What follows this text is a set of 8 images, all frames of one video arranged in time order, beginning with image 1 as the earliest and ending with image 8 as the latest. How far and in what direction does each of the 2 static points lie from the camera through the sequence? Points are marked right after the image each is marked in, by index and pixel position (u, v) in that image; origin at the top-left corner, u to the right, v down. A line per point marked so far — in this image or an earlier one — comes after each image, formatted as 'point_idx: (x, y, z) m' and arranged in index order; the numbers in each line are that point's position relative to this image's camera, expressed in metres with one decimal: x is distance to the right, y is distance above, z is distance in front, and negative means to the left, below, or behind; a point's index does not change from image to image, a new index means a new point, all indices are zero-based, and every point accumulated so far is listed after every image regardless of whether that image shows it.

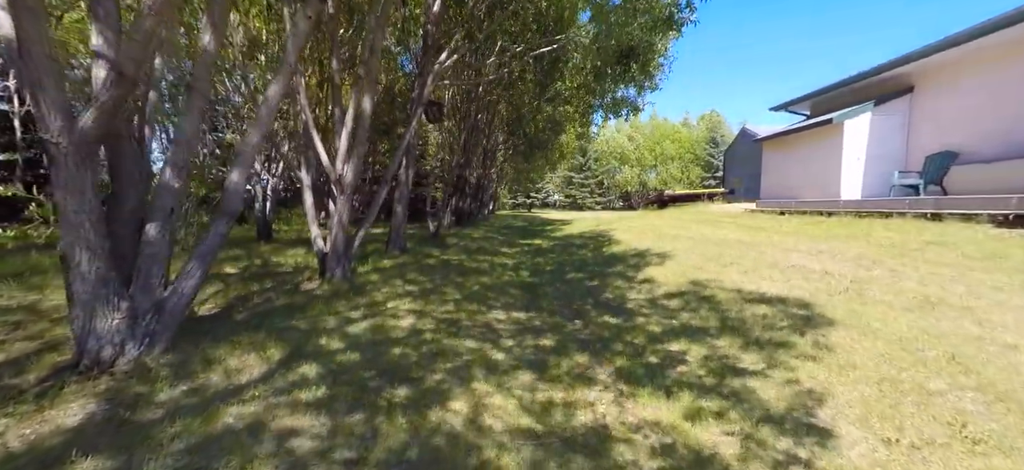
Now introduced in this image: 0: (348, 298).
0: (-1.8, -0.7, +4.6) m
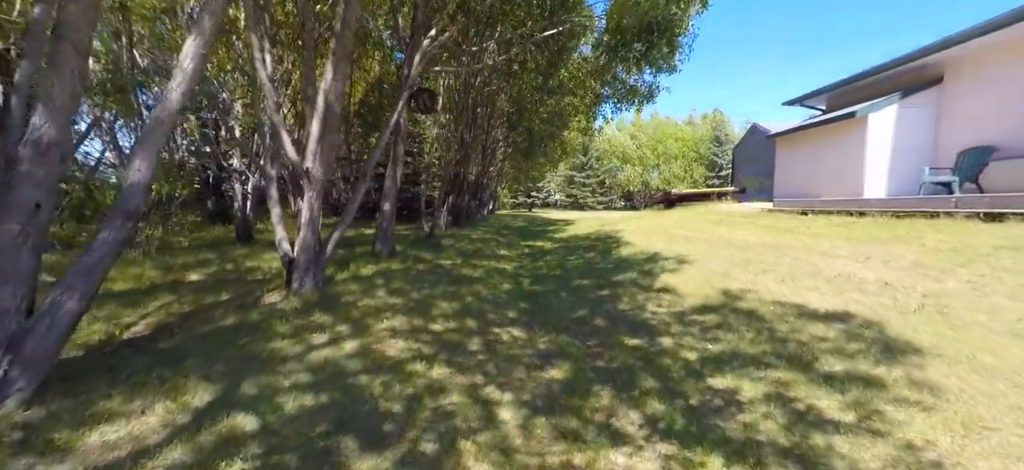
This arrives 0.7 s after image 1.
0: (-1.8, -0.7, +3.8) m
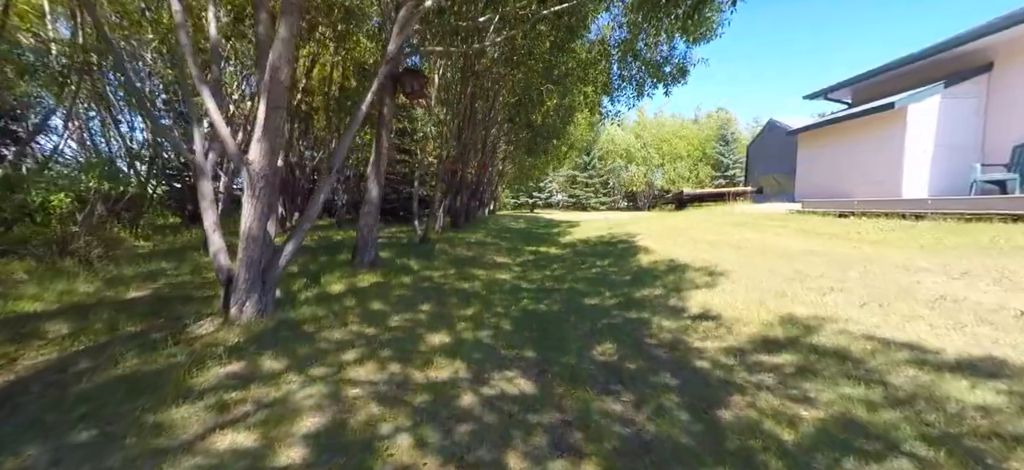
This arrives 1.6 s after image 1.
0: (-1.7, -0.8, +2.8) m
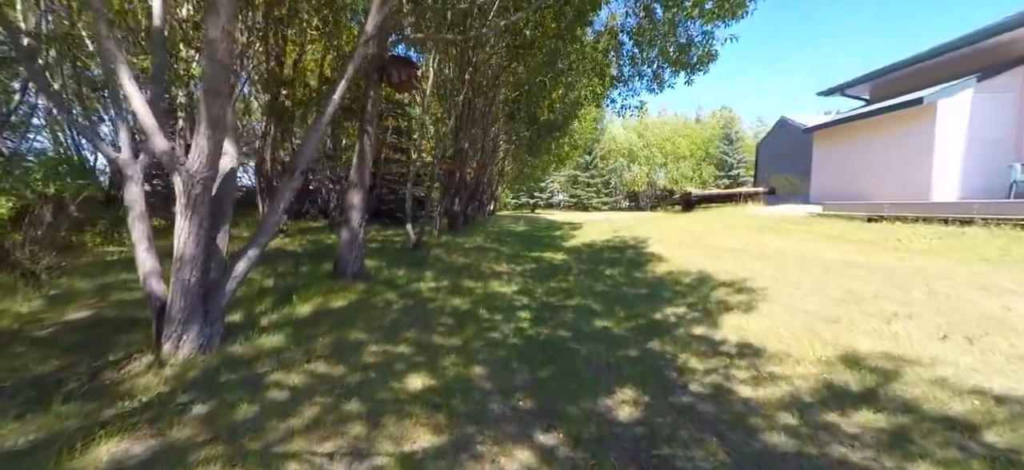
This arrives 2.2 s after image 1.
0: (-1.7, -0.9, +2.2) m
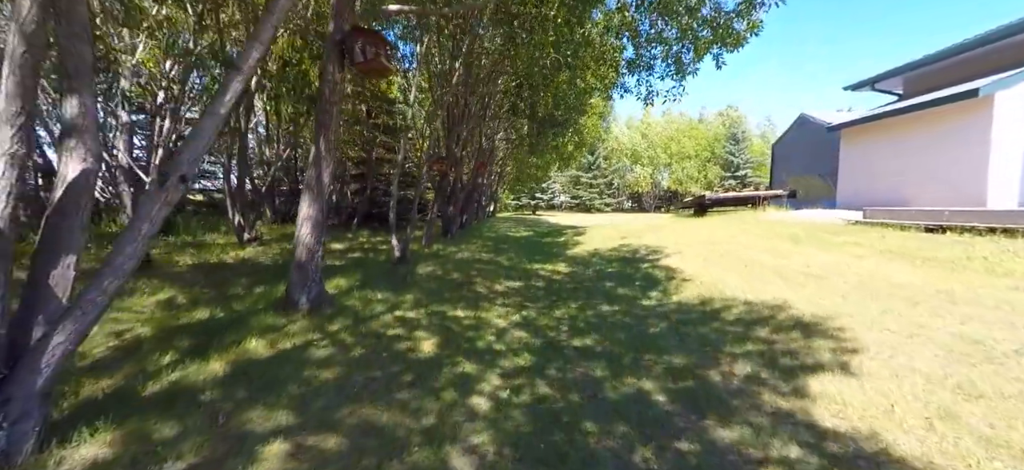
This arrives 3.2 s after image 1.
0: (-1.8, -1.1, +1.1) m
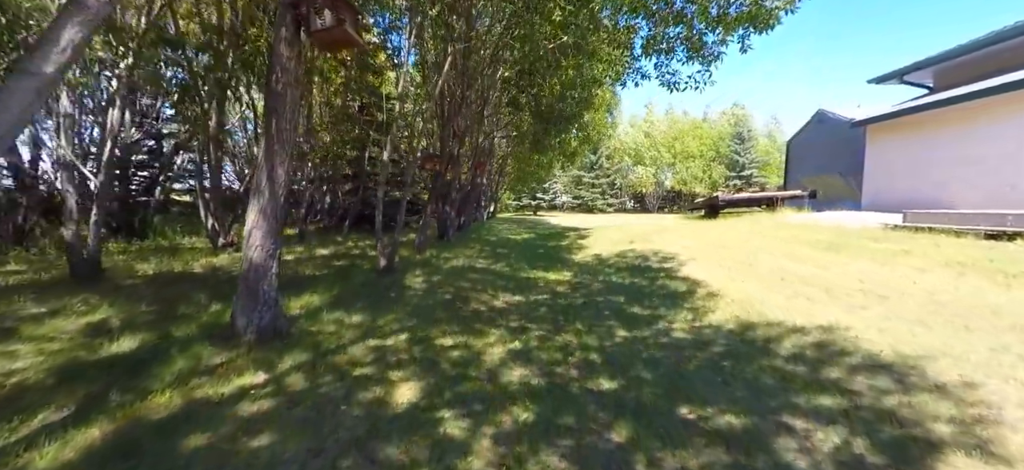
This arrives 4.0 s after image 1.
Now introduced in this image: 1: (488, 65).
0: (-1.8, -1.2, +0.2) m
1: (-0.5, +3.6, +9.2) m
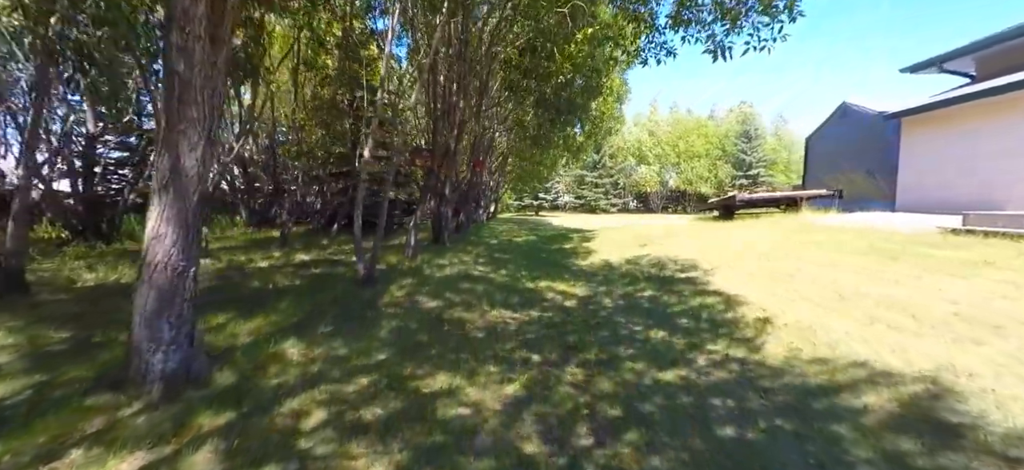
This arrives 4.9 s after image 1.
0: (-1.8, -1.3, -0.7) m
1: (-0.5, +3.5, +8.2) m
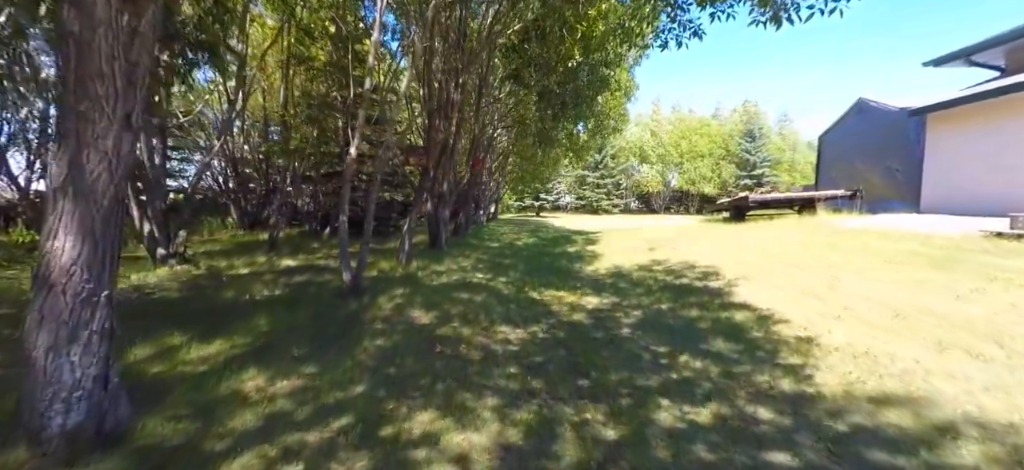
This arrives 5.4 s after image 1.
0: (-1.8, -1.3, -1.3) m
1: (-0.5, +3.5, +7.7) m
